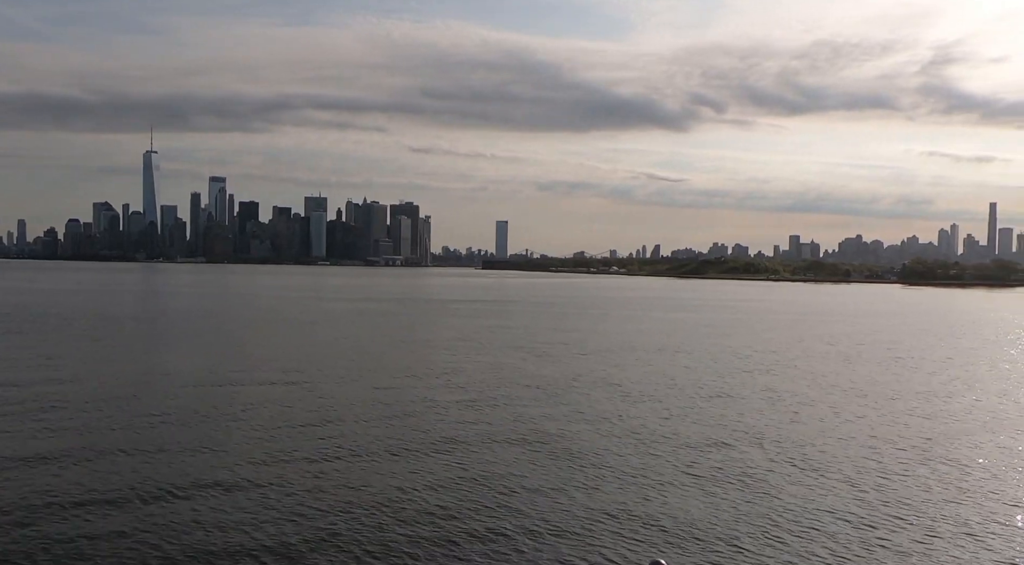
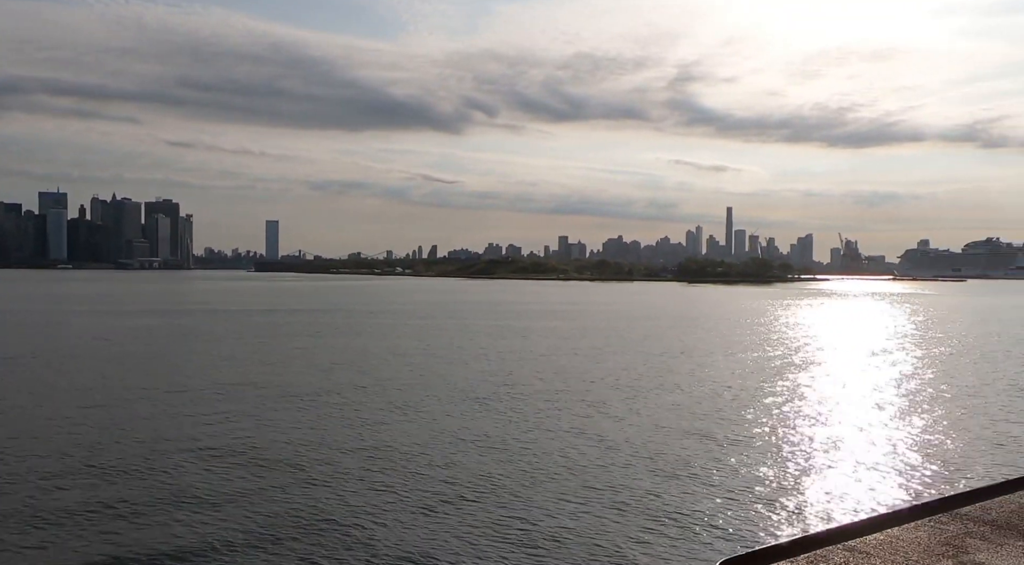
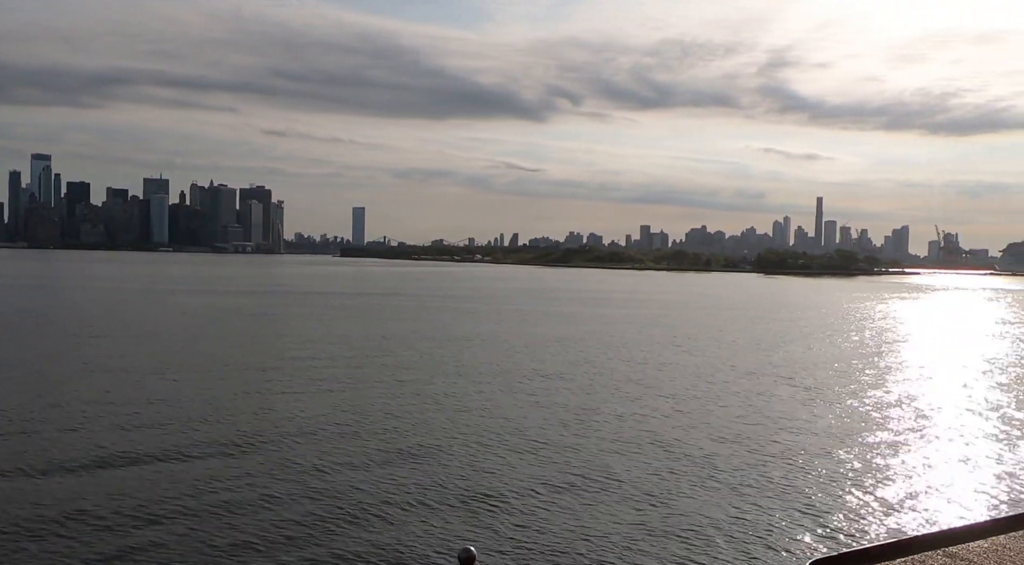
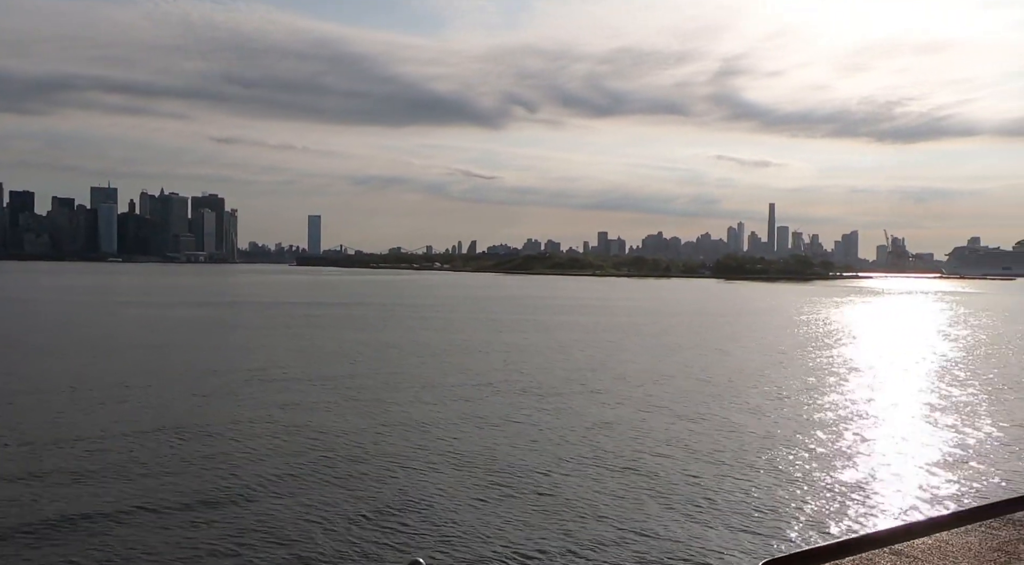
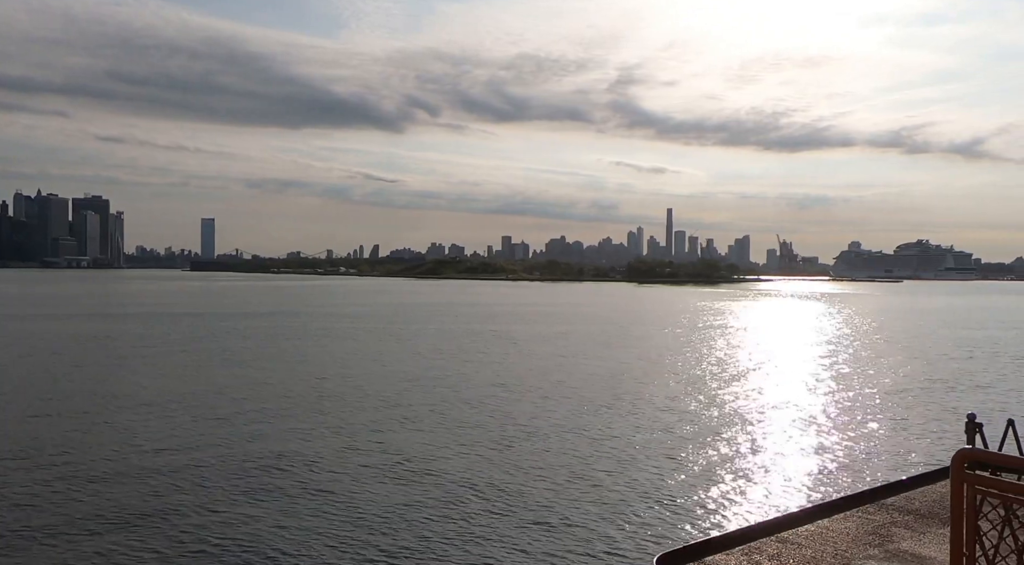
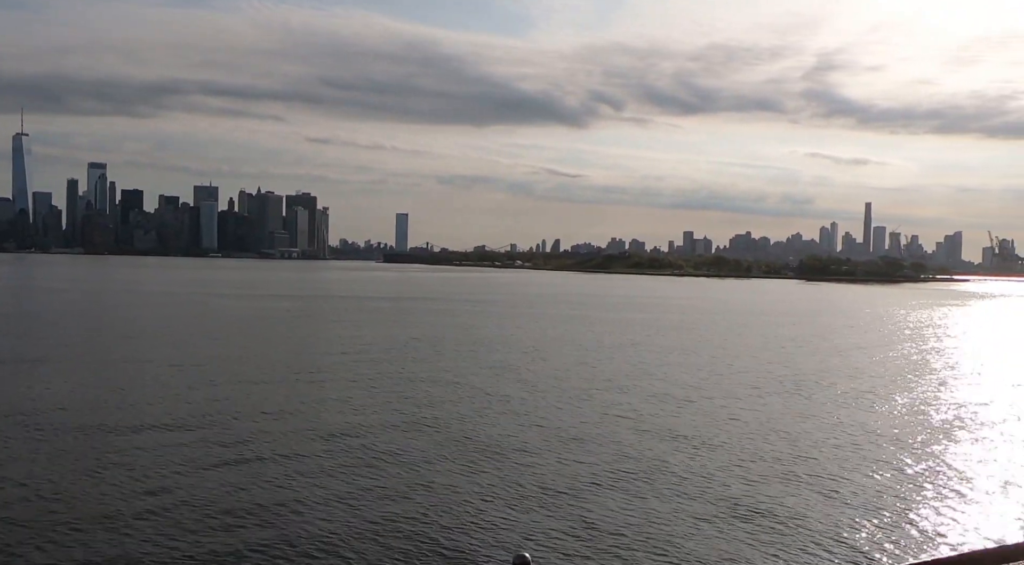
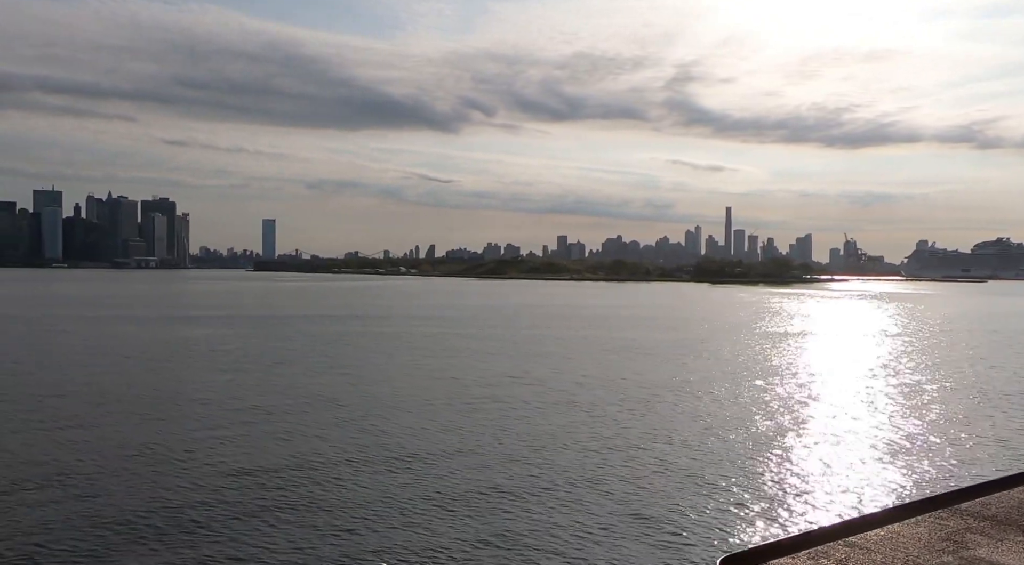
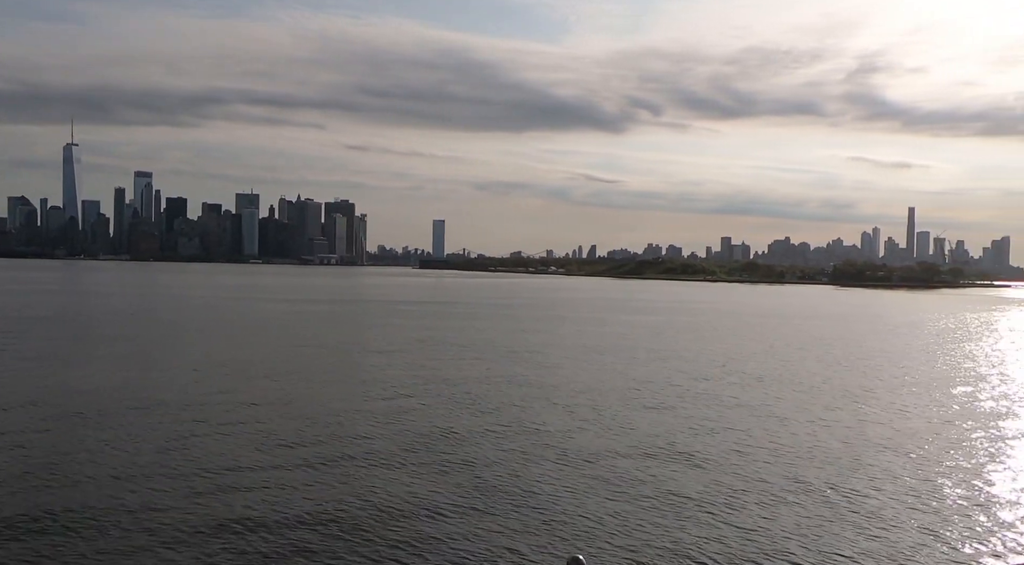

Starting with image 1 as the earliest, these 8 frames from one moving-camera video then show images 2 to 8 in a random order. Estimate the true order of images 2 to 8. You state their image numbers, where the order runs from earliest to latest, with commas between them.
8, 6, 3, 4, 2, 5, 7
